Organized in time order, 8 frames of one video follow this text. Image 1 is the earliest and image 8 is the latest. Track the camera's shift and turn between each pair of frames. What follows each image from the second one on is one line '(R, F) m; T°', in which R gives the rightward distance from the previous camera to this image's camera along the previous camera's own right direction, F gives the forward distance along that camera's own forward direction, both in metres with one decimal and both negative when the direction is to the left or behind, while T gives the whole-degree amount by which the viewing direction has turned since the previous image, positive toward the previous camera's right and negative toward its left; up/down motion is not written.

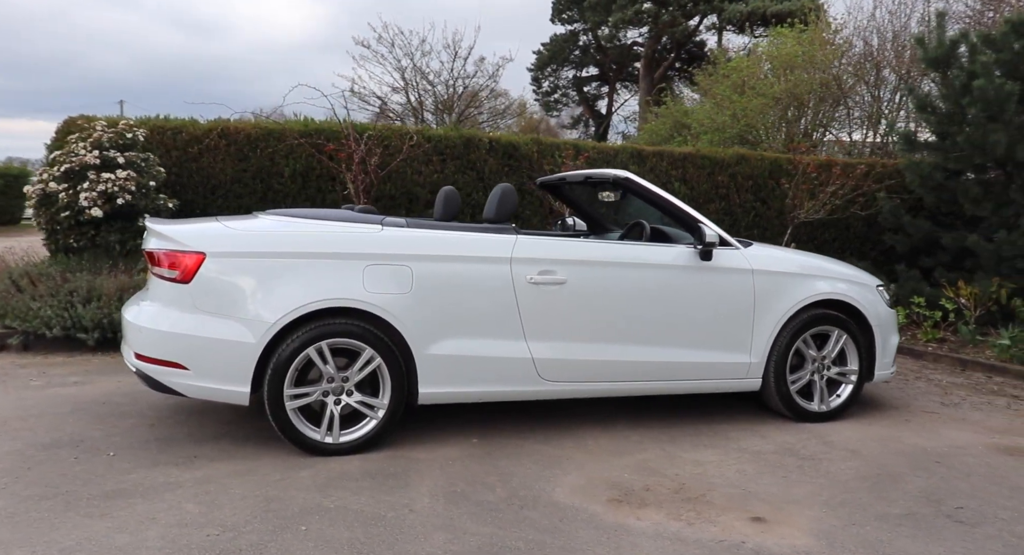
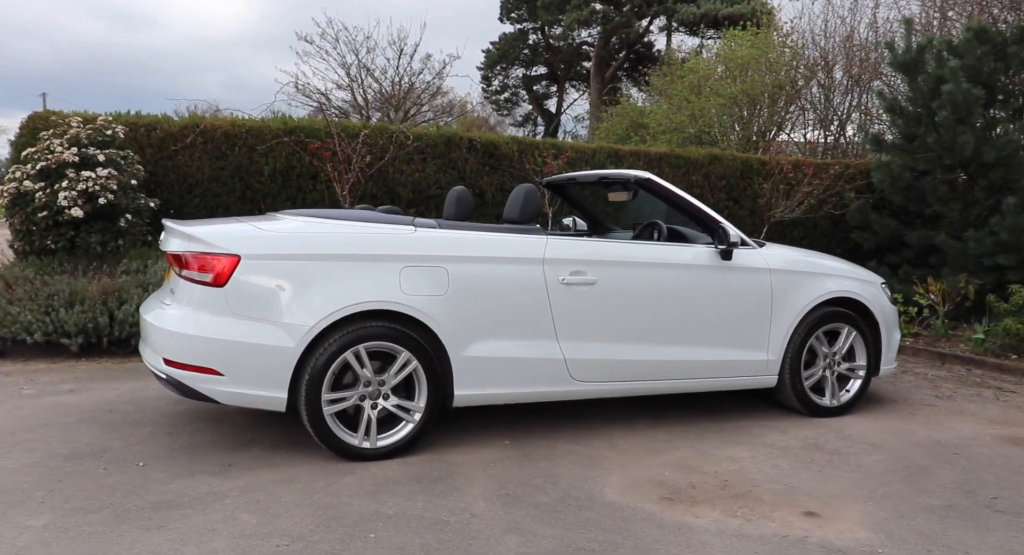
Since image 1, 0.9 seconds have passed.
(-0.4, 0.0) m; +4°
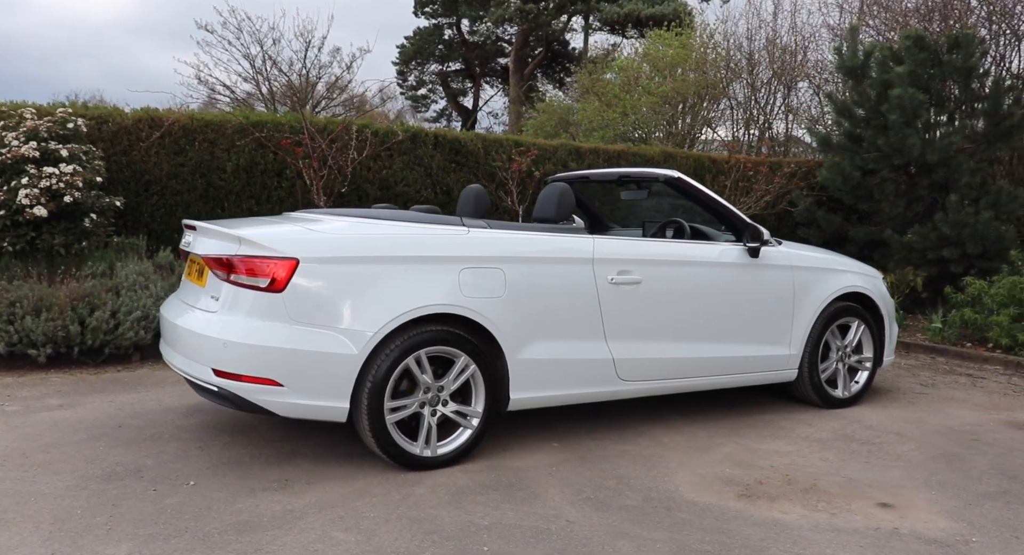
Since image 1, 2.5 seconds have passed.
(-0.7, +0.1) m; +6°
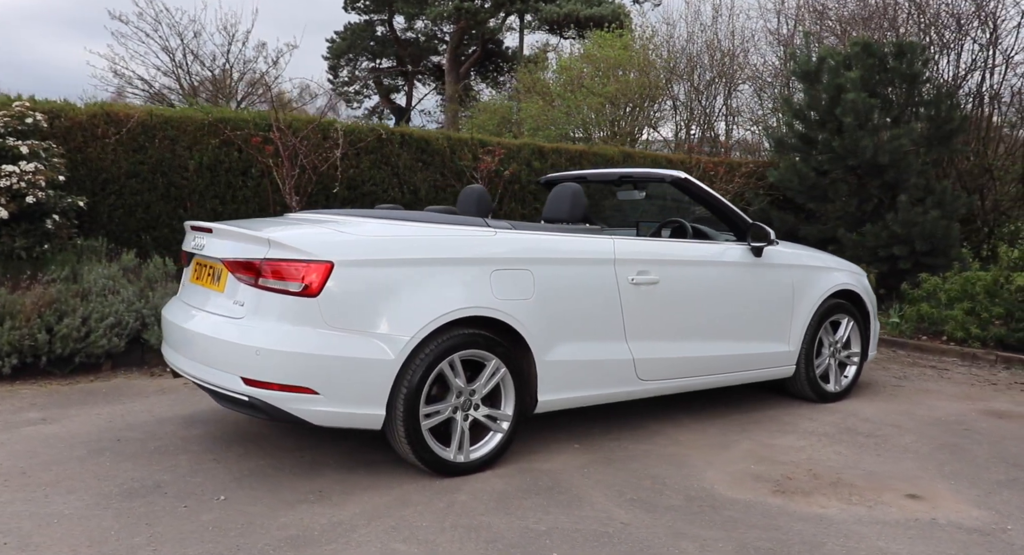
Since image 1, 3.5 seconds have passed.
(-0.5, +0.1) m; +5°
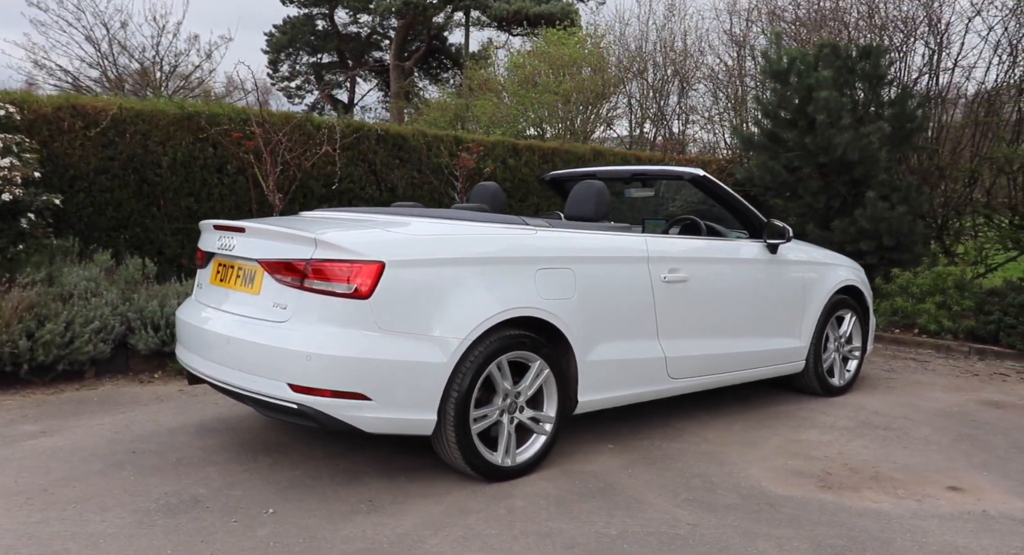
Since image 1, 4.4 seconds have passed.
(-0.5, +0.1) m; +4°
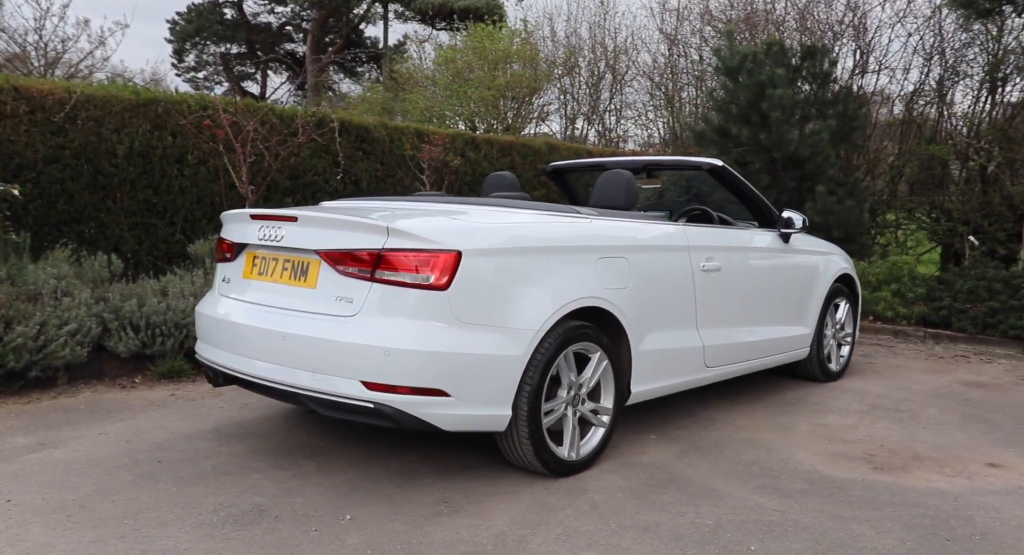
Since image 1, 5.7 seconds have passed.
(-0.7, +0.1) m; +6°
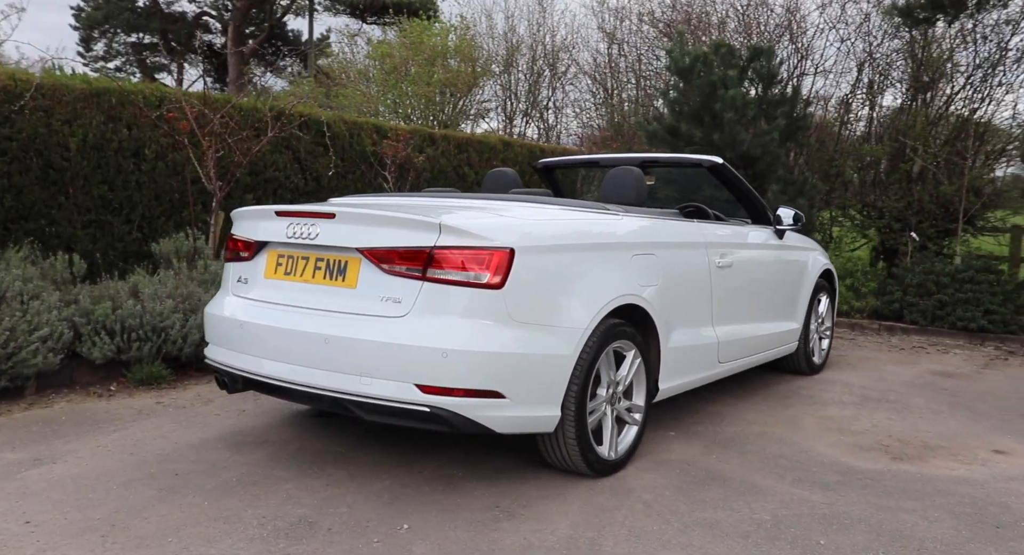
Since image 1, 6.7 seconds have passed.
(-0.5, +0.1) m; +5°
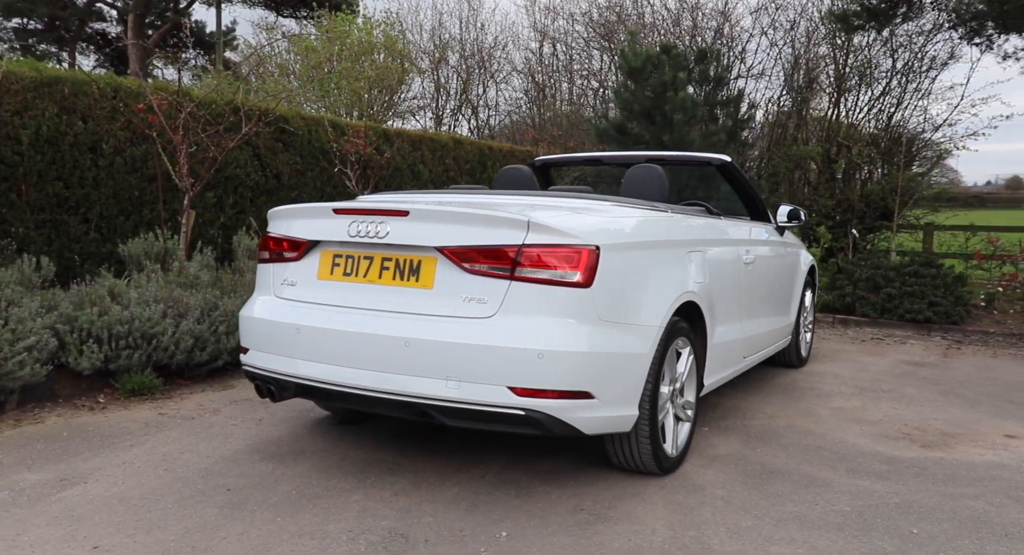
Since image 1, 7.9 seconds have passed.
(-0.6, +0.1) m; +6°
